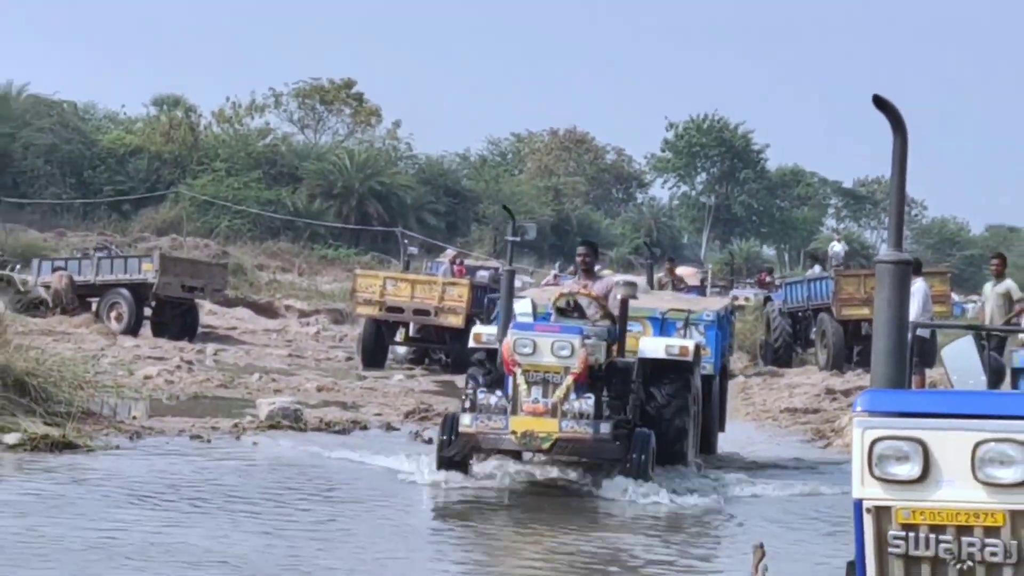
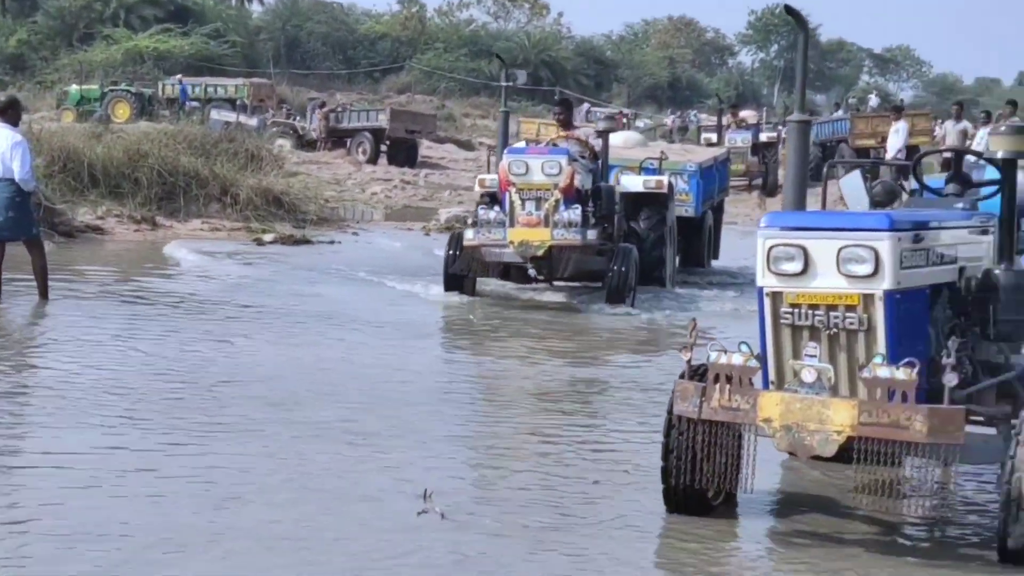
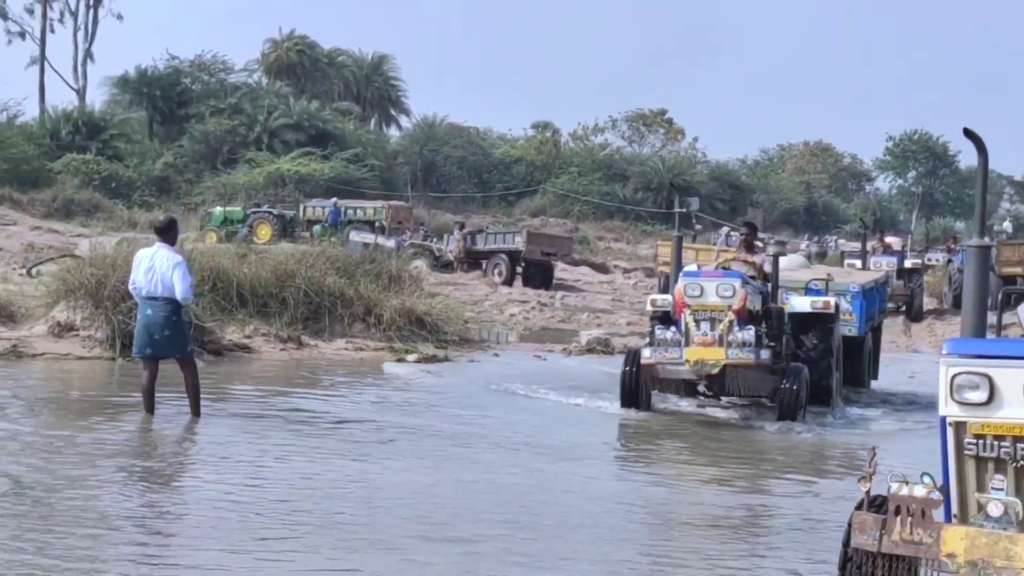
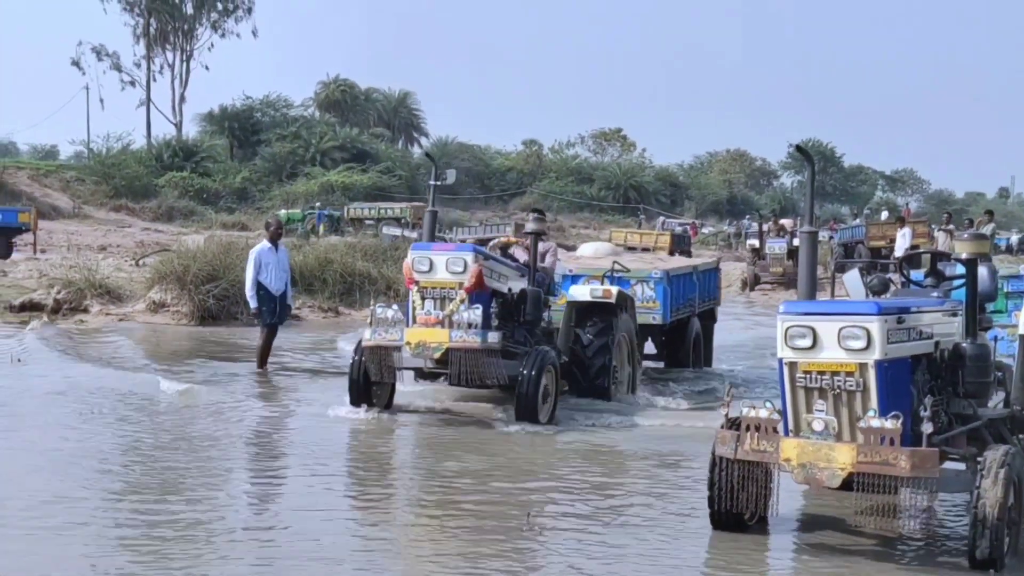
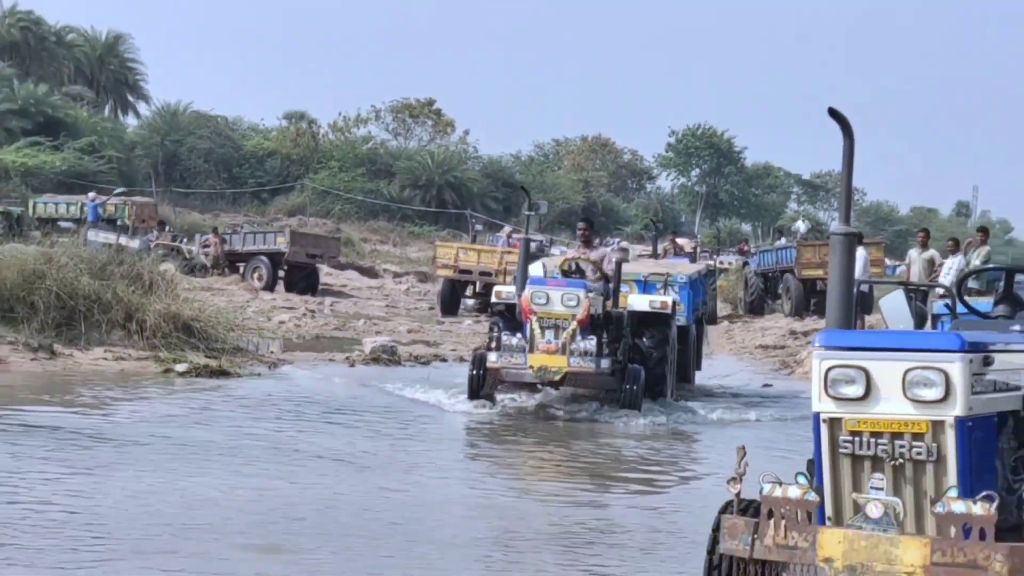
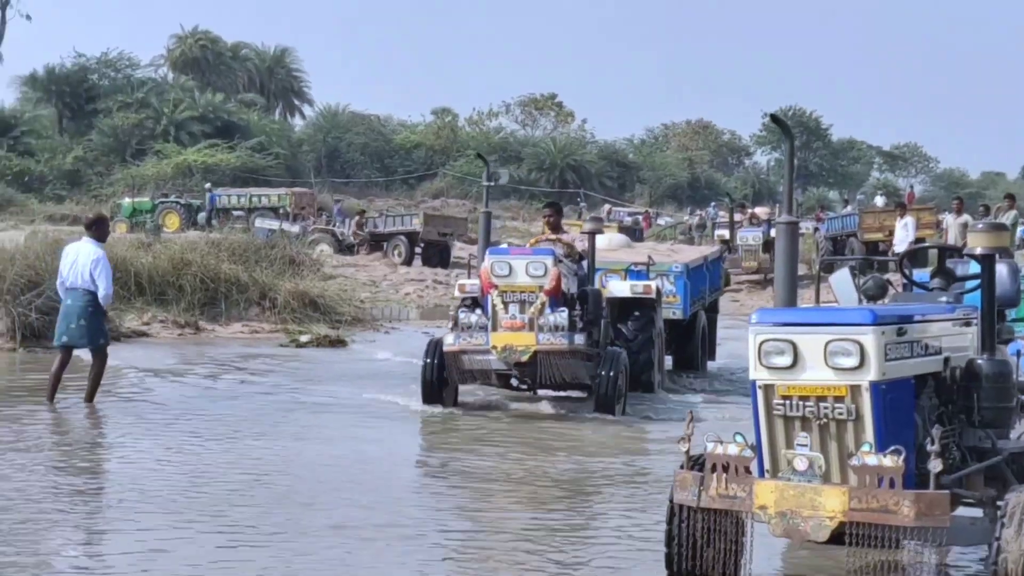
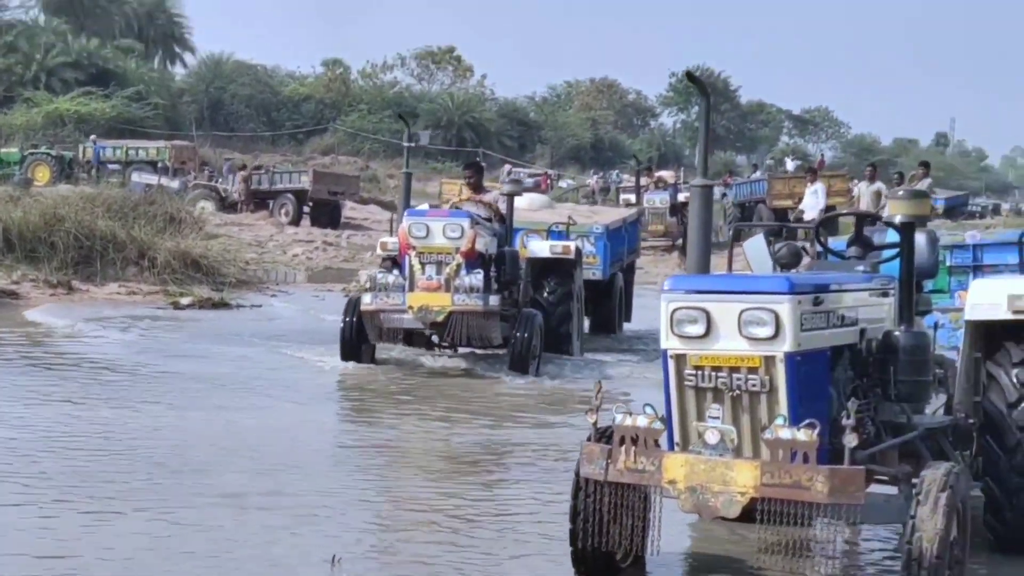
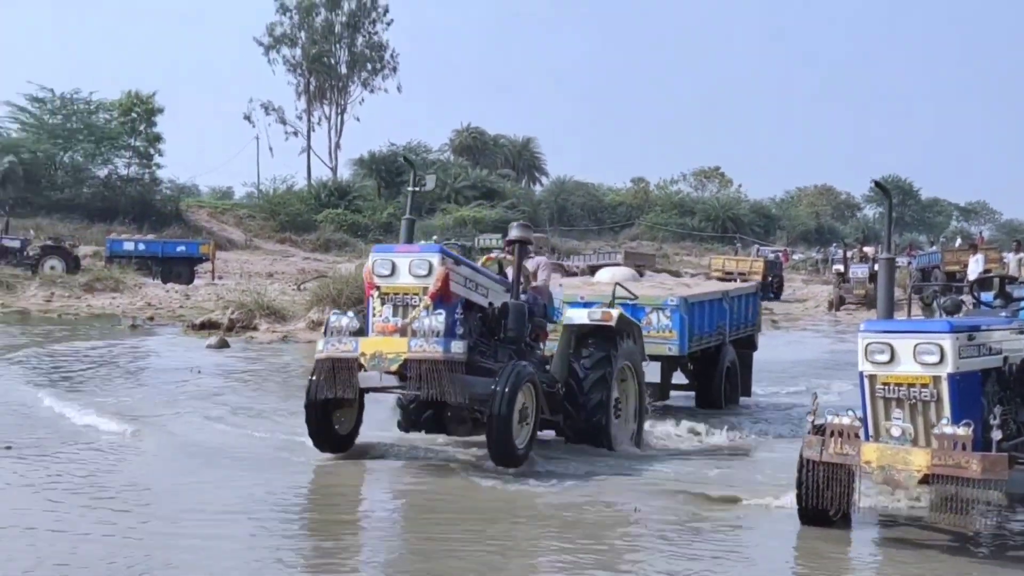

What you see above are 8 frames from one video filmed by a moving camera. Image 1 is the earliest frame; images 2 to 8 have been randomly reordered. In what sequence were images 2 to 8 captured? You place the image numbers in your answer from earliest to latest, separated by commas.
5, 3, 2, 7, 6, 4, 8
